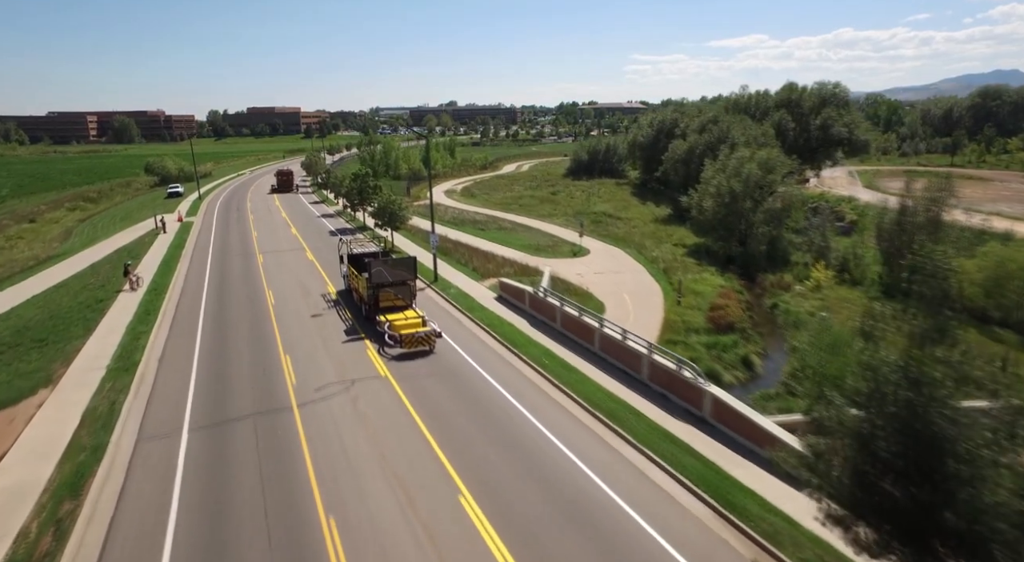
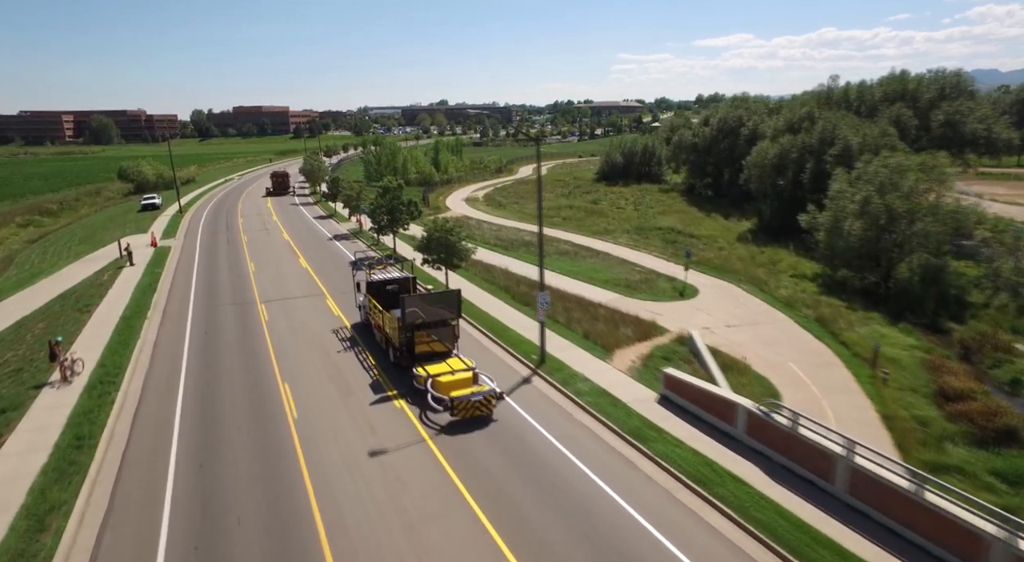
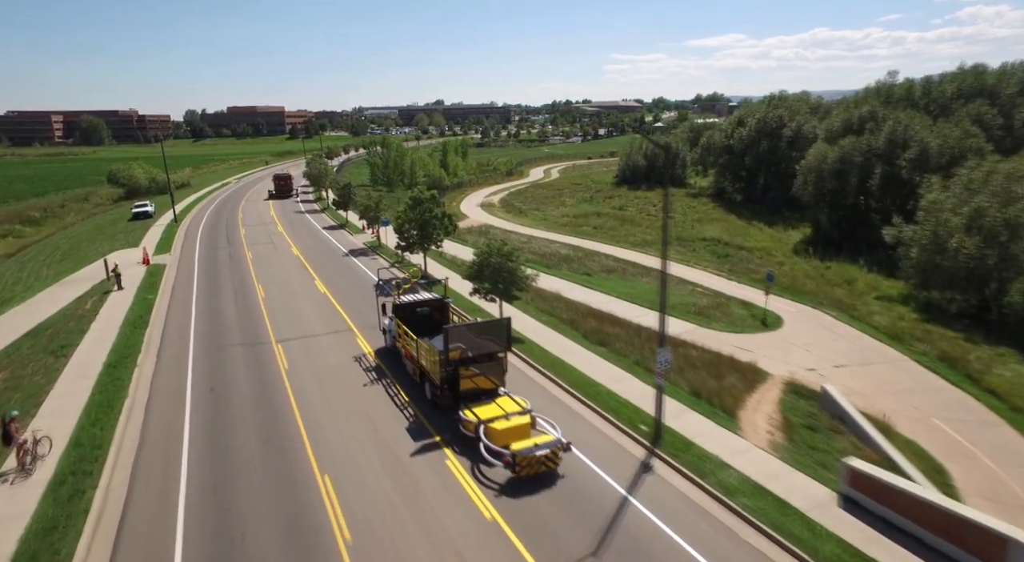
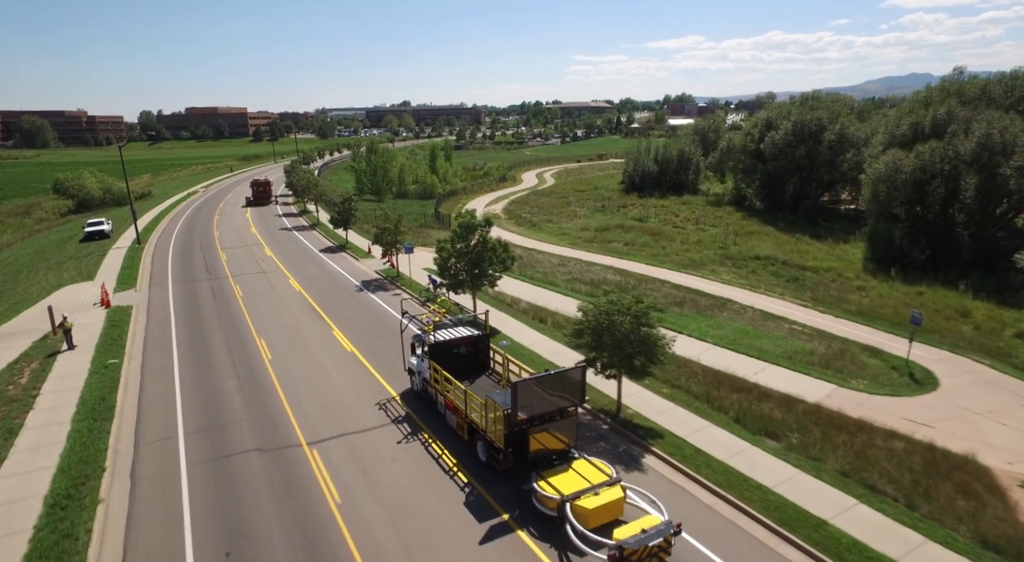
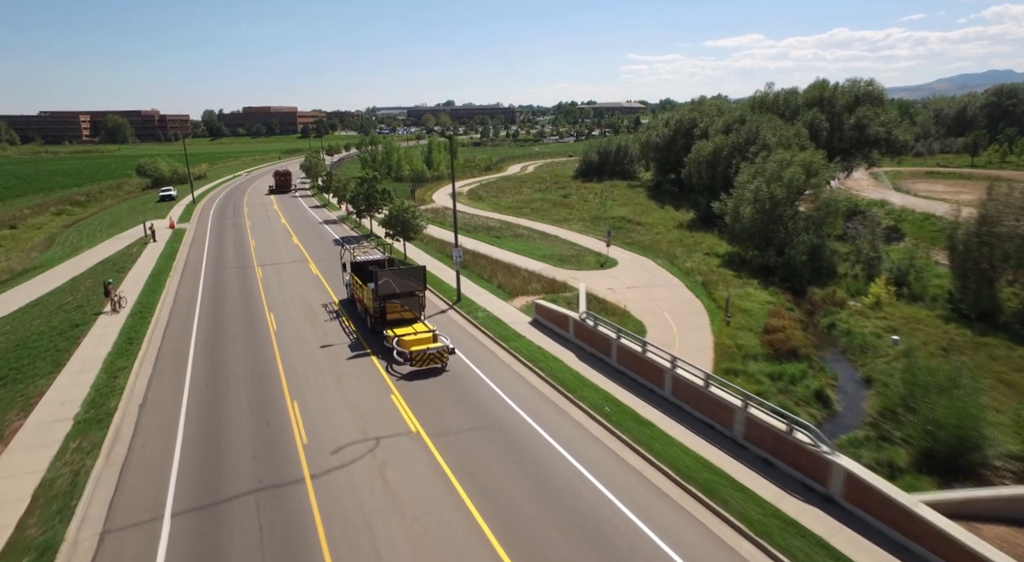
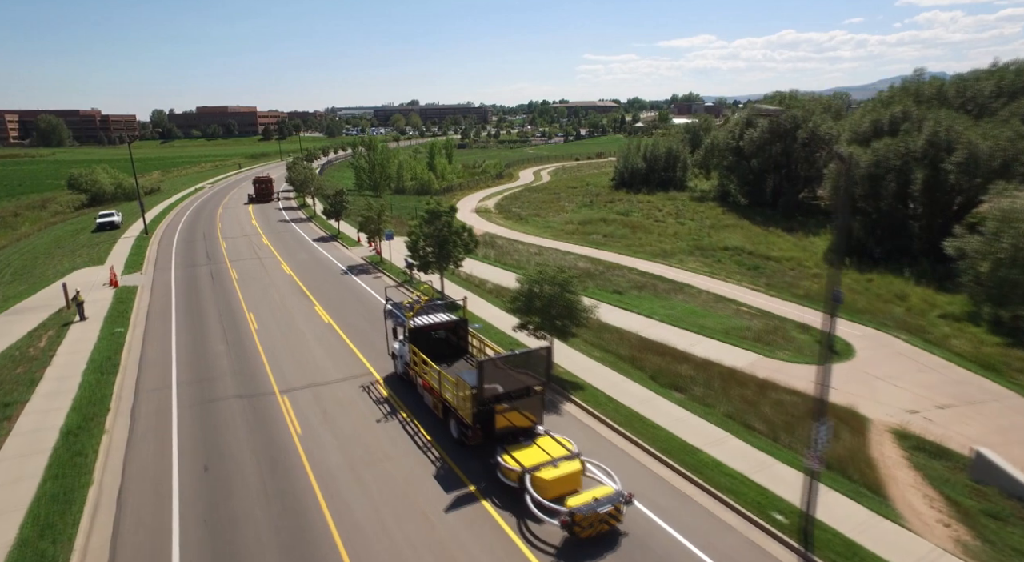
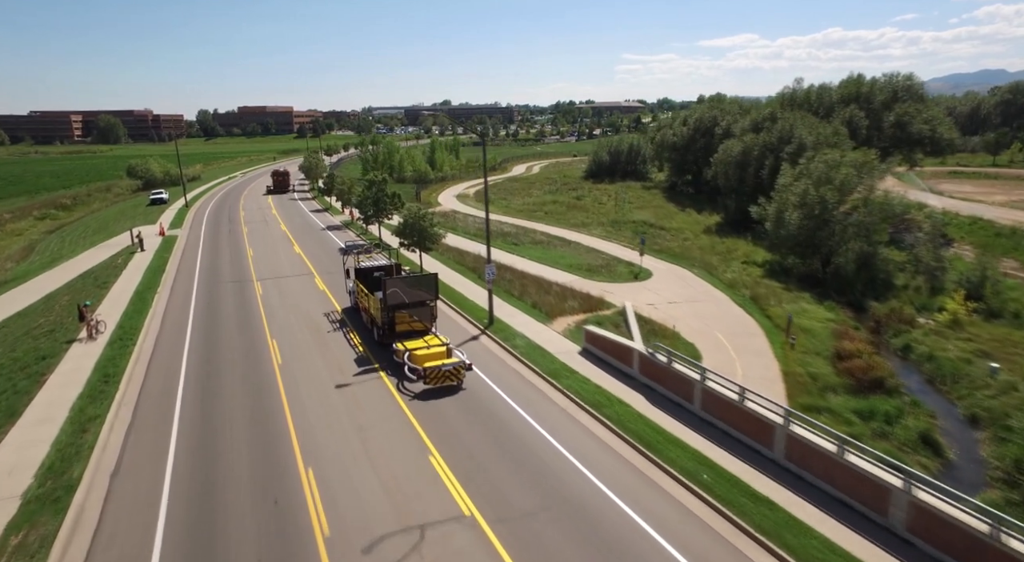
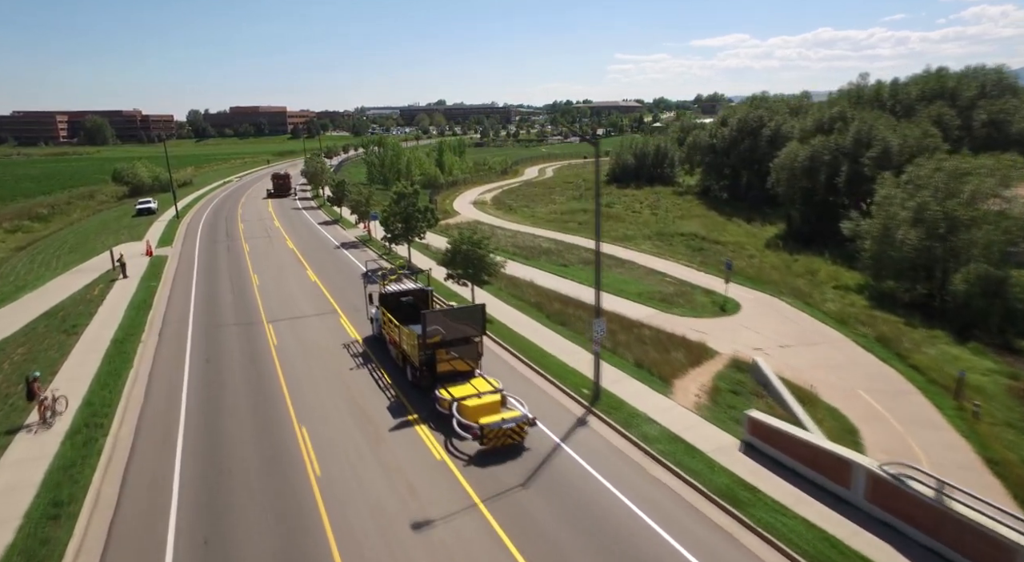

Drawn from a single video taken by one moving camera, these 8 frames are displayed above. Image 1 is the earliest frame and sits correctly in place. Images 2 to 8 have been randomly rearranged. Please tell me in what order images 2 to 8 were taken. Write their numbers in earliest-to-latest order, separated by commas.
5, 7, 2, 8, 3, 6, 4
